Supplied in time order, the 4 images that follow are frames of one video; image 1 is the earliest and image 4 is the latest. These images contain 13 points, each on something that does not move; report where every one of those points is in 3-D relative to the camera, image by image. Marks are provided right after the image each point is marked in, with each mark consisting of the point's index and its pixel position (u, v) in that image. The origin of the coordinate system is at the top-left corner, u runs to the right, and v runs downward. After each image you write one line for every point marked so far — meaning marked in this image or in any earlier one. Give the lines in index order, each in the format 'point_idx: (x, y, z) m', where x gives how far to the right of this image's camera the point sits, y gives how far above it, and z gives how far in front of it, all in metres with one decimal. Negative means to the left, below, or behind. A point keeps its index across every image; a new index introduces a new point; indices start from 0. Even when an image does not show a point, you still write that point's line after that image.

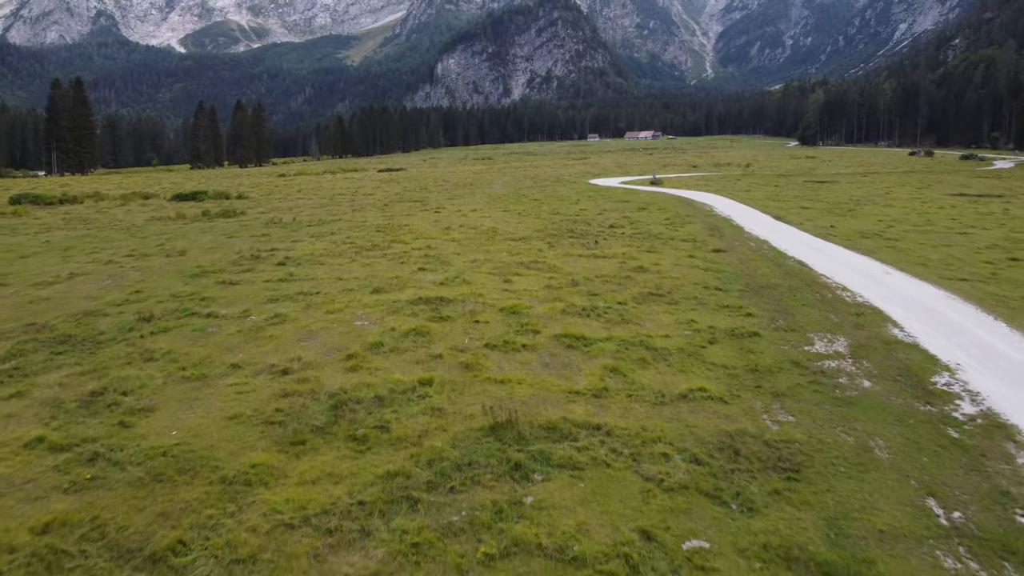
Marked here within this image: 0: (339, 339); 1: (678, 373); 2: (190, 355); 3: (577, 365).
0: (-3.4, -1.0, +11.7) m
1: (+3.0, -1.5, +10.5) m
2: (-6.1, -1.3, +11.1) m
3: (+1.2, -1.4, +10.7) m
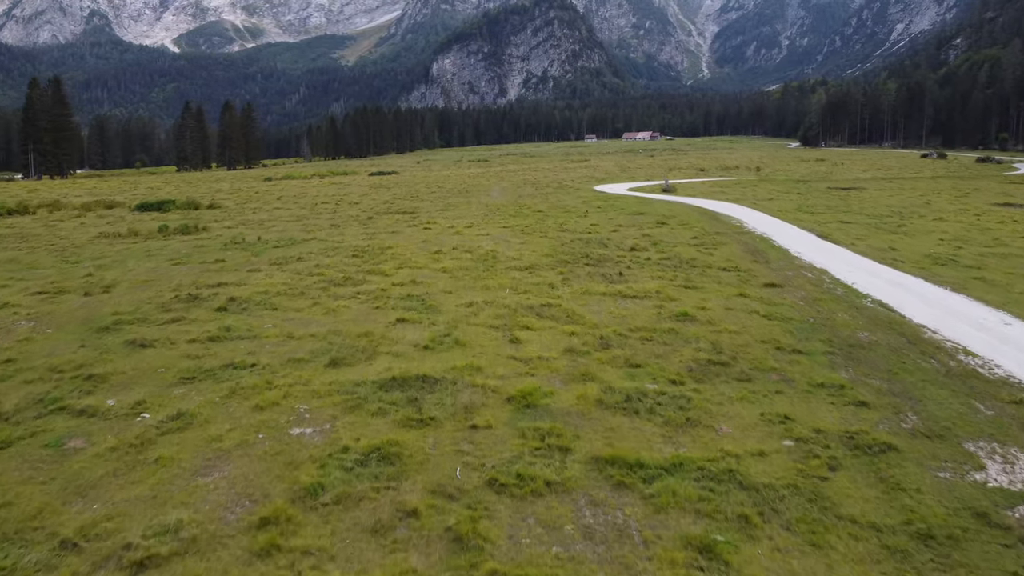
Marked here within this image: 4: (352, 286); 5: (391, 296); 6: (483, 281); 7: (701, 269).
0: (-3.2, -2.3, +7.5) m
1: (+3.2, -2.8, +6.3) m
2: (-5.9, -2.6, +6.9) m
3: (+1.4, -2.7, +6.5) m
4: (-4.7, 0.0, +17.3) m
5: (-3.3, -0.2, +16.1) m
6: (-0.9, +0.2, +17.5) m
7: (+6.3, +0.6, +19.7) m
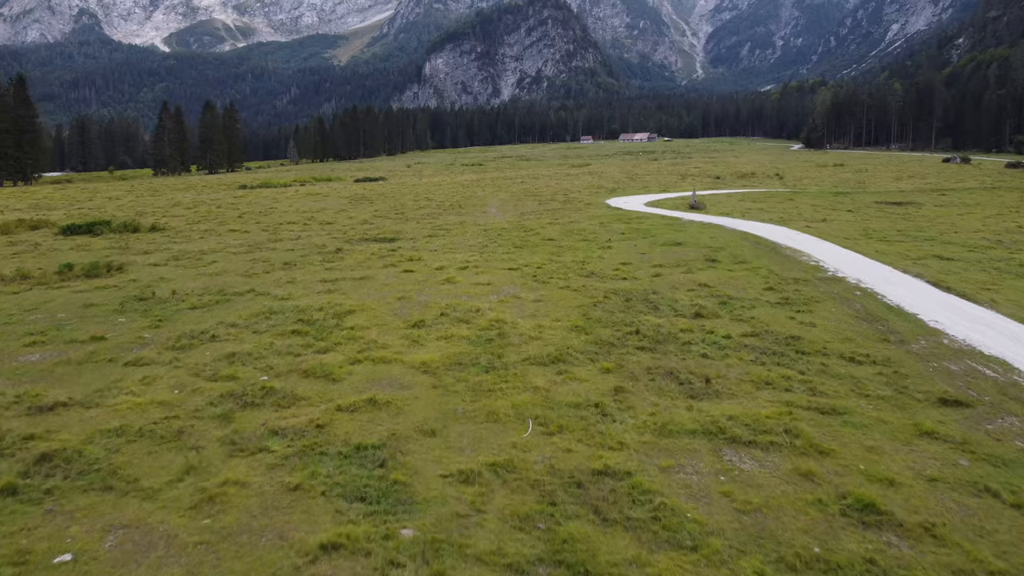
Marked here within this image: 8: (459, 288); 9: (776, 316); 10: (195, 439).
0: (-2.7, -4.6, +0.6) m
1: (+3.7, -5.0, -0.5) m
2: (-5.3, -4.8, 0.0) m
3: (+2.0, -4.9, -0.3) m
4: (-4.3, -2.2, +10.5) m
5: (-2.9, -2.4, +9.3) m
6: (-0.4, -2.0, +10.7) m
7: (+6.7, -1.6, +13.0) m
8: (-1.8, 0.0, +18.8) m
9: (+7.1, -0.8, +15.9) m
10: (-5.2, -2.4, +9.6) m
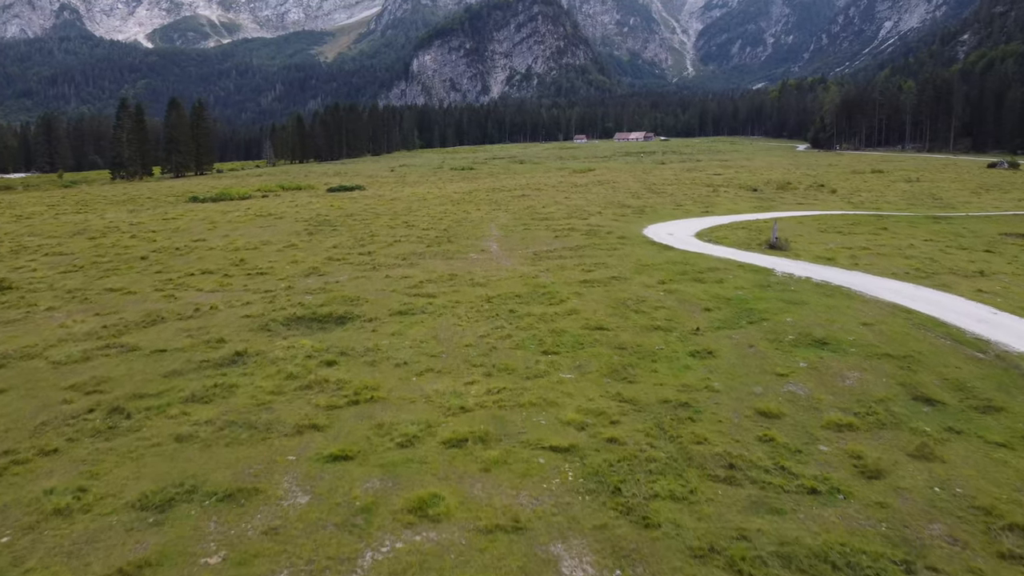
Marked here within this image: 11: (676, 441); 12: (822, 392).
0: (-1.5, -8.2, -10.6) m
1: (+5.0, -8.6, -11.6) m
2: (-4.1, -8.5, -11.3) m
3: (+3.2, -8.5, -11.5) m
4: (-3.2, -5.8, -0.8) m
5: (-1.8, -6.0, -2.0) m
6: (+0.6, -5.6, -0.5) m
7: (+7.6, -5.1, +1.8) m
8: (-0.9, -3.6, +7.5) m
9: (+8.0, -4.3, +4.7) m
10: (-4.2, -6.0, -1.7) m
11: (+2.9, -2.8, +10.7) m
12: (+6.8, -2.3, +12.7) m
